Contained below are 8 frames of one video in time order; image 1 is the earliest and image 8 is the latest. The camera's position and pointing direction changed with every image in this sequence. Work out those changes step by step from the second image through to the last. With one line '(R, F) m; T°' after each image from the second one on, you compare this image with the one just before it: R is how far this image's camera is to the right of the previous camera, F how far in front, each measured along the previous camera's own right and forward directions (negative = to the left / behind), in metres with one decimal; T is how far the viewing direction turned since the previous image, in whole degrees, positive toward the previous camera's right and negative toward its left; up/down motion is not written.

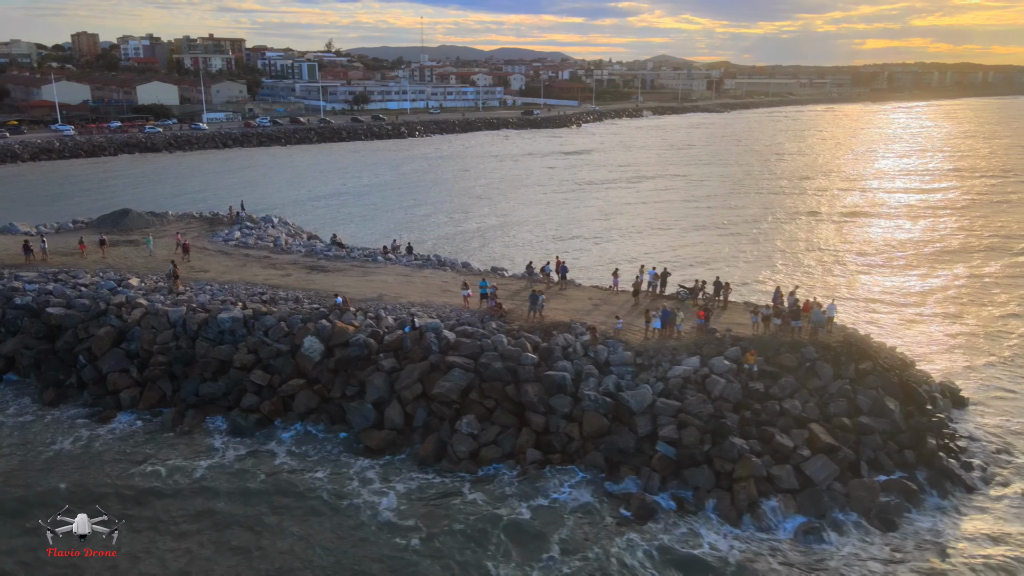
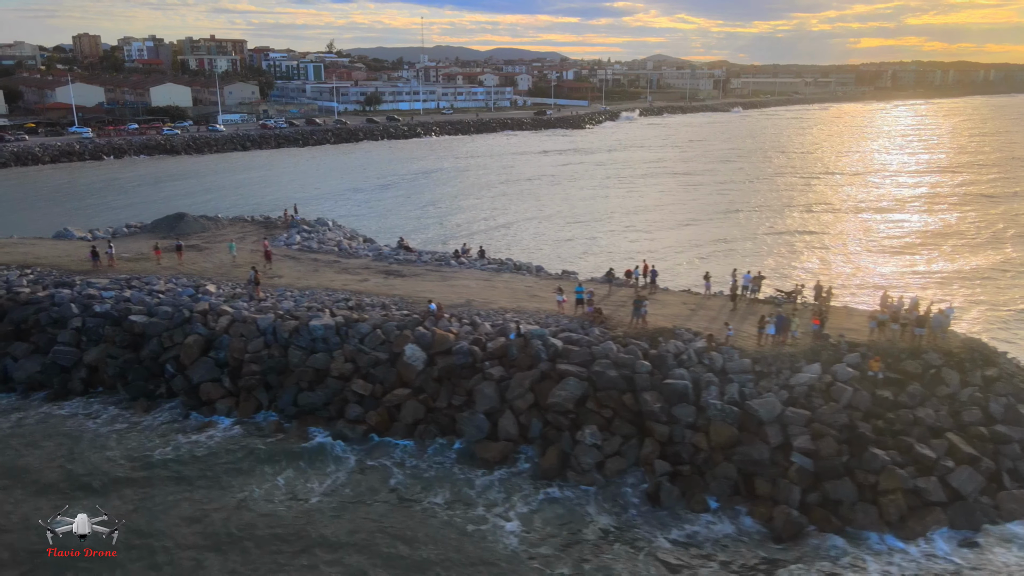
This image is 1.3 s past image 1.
(-1.9, +0.3) m; 0°
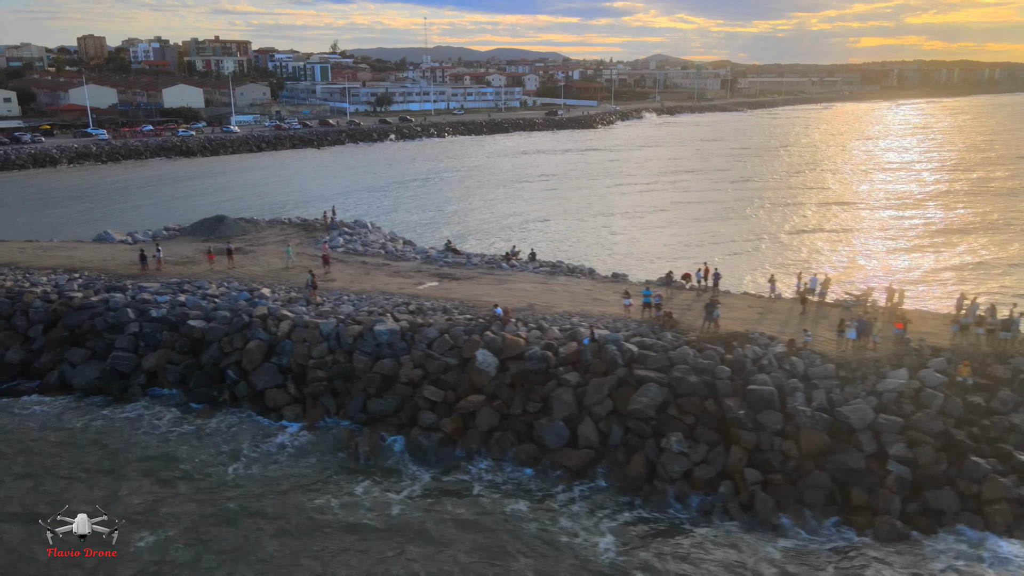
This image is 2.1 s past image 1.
(-1.2, +0.2) m; 0°
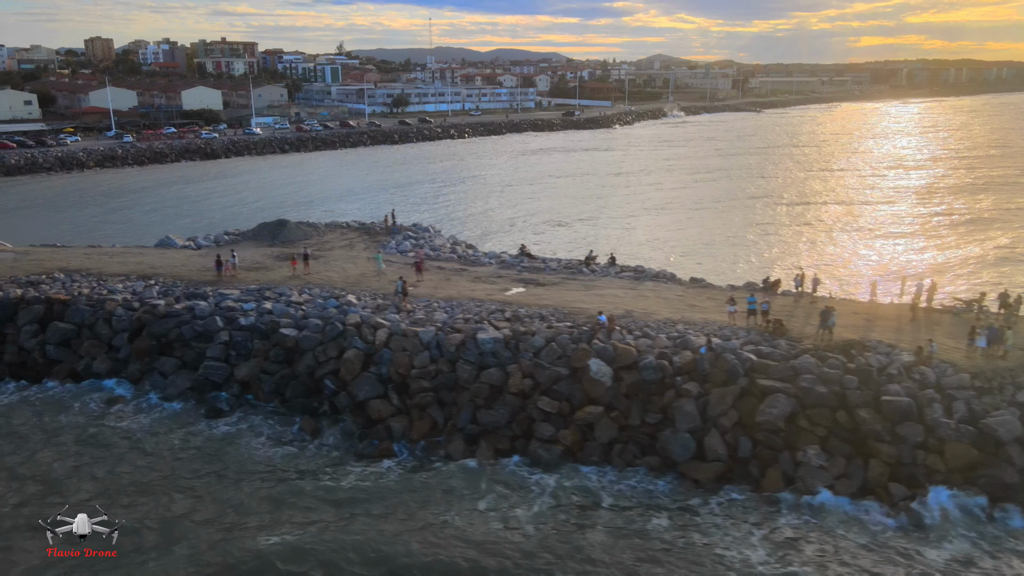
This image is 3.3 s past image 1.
(-1.9, +0.3) m; 0°
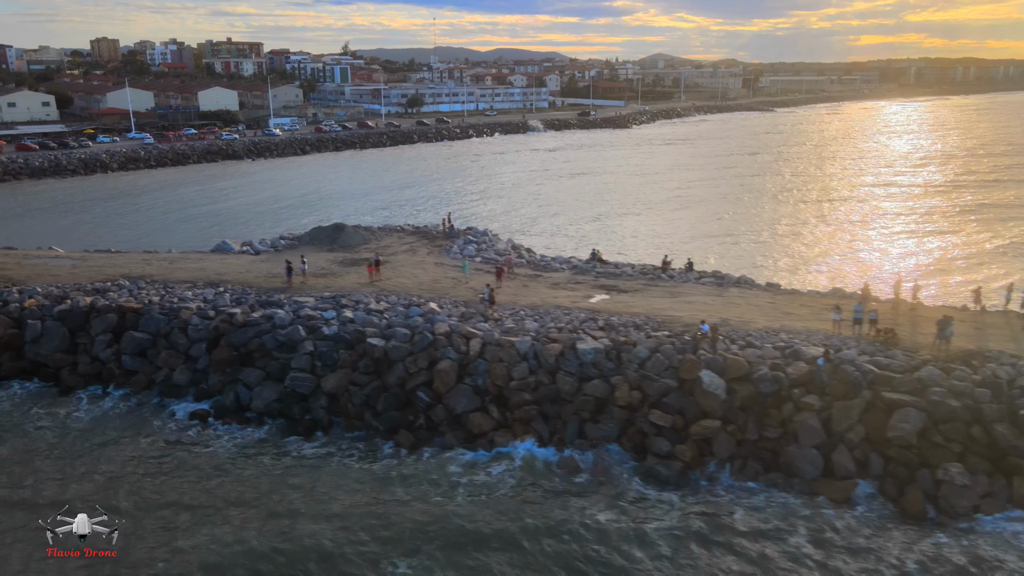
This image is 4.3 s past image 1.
(-1.7, +0.5) m; 0°
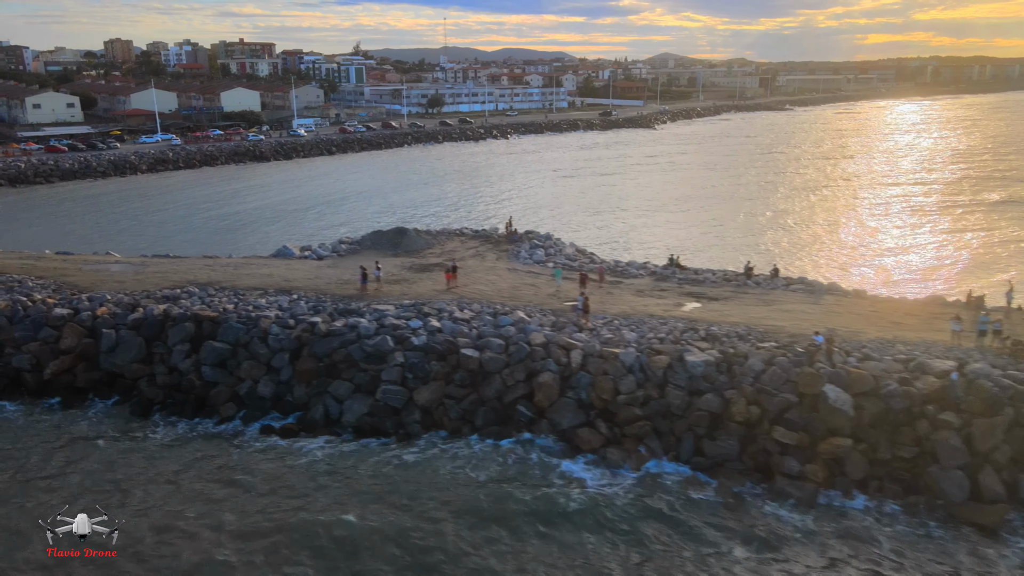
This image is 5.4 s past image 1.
(-1.6, +0.6) m; -1°
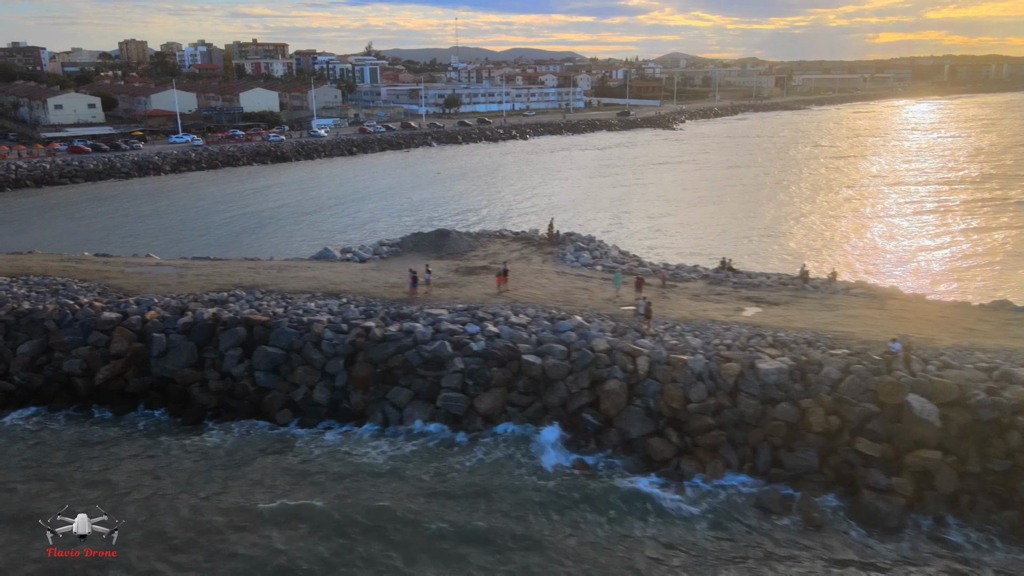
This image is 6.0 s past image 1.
(-0.9, +0.3) m; -1°
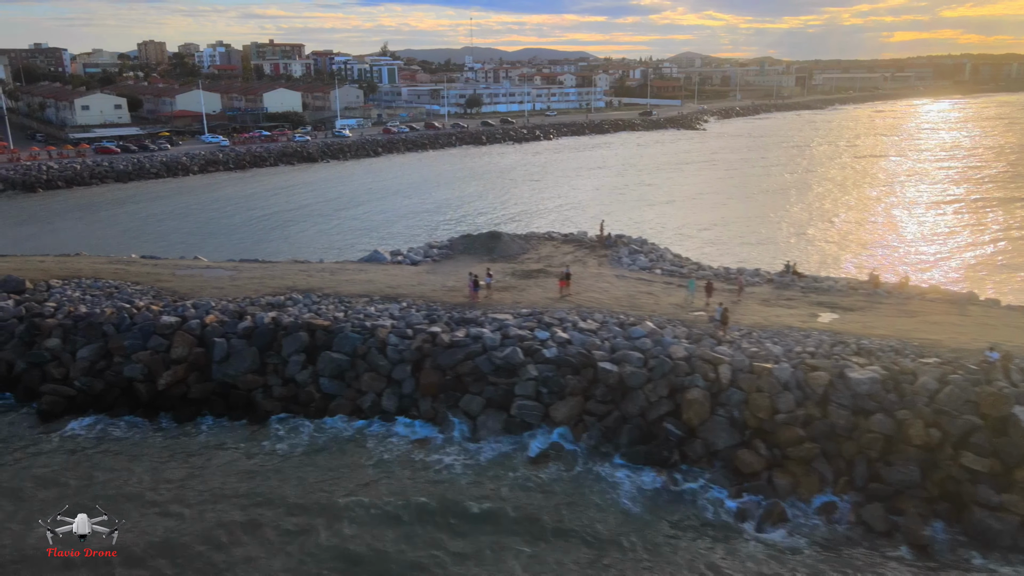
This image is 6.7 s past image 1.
(-1.1, +0.4) m; -1°
